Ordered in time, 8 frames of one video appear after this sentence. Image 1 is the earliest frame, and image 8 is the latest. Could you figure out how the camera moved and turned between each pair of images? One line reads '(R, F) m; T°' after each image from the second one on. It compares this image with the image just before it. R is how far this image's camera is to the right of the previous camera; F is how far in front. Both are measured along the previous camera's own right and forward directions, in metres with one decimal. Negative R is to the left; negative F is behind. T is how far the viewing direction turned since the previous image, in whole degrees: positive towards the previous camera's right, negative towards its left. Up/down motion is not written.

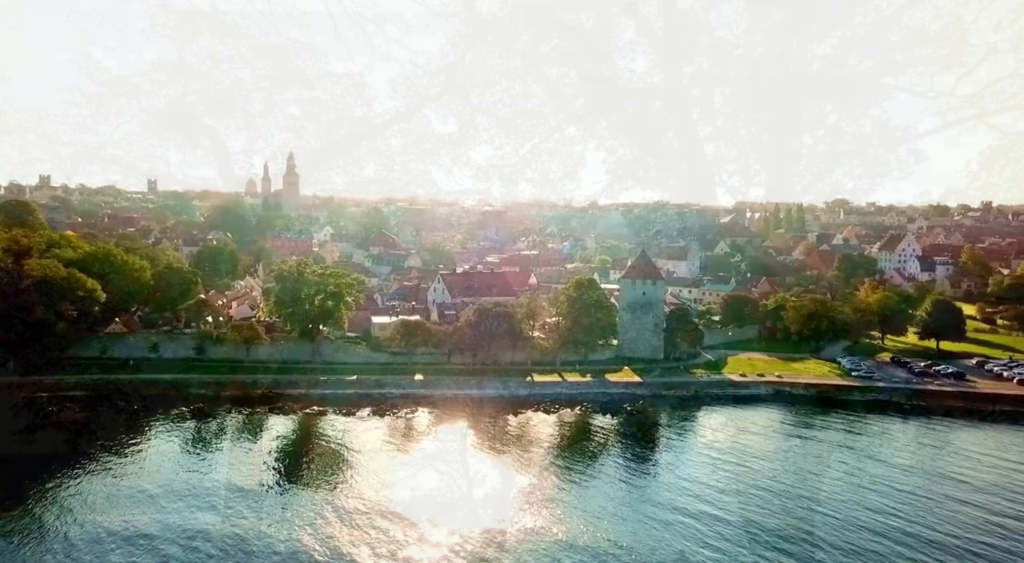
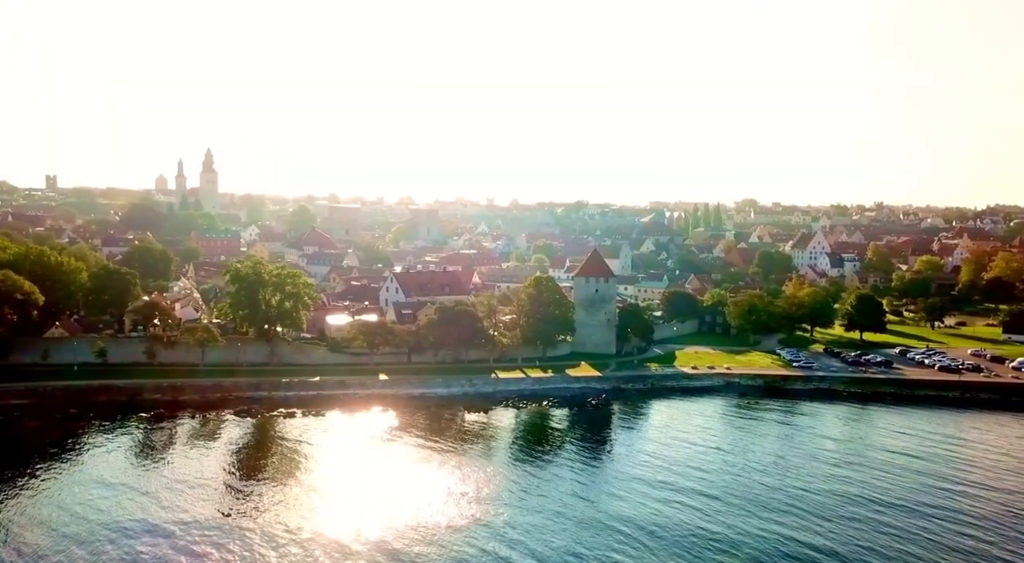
(-1.6, -0.5) m; +7°
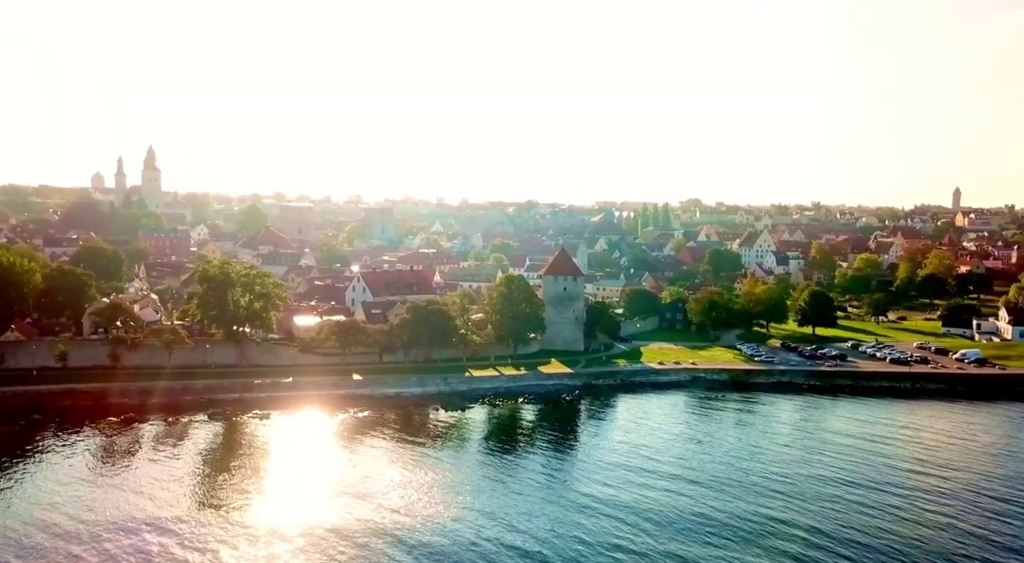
(-0.9, -0.3) m; +5°
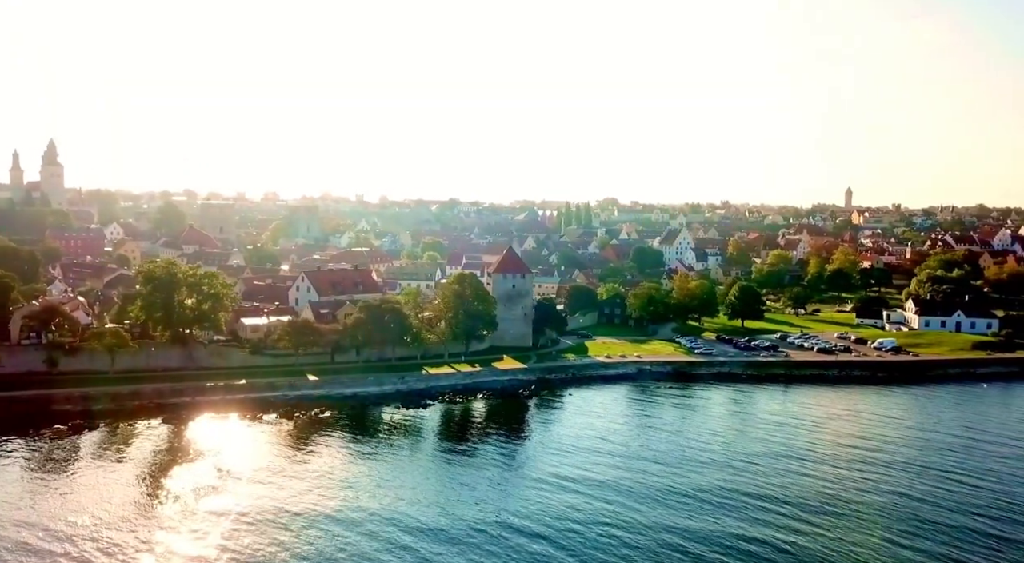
(-1.3, -0.3) m; +7°
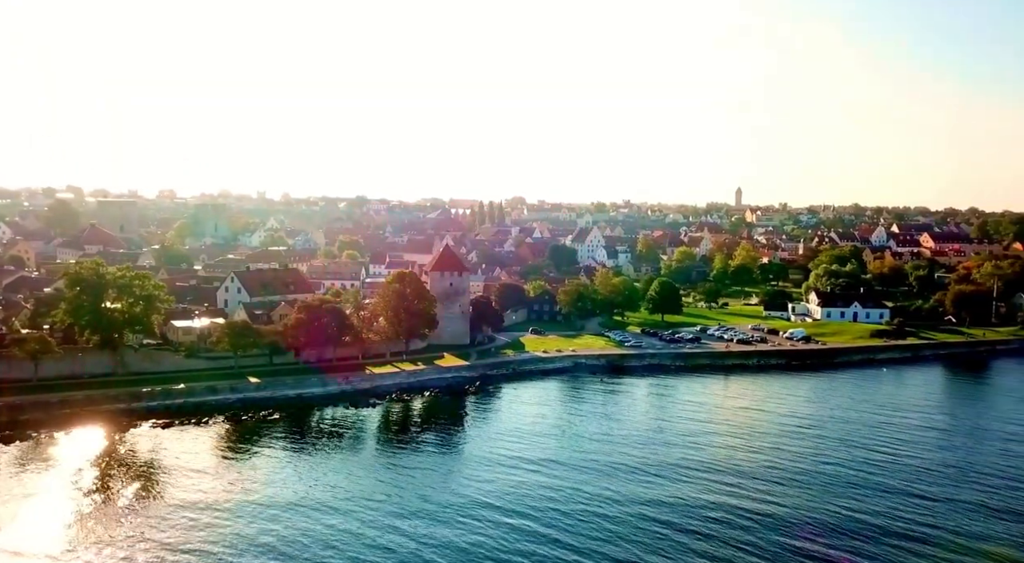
(-1.3, -0.1) m; +8°
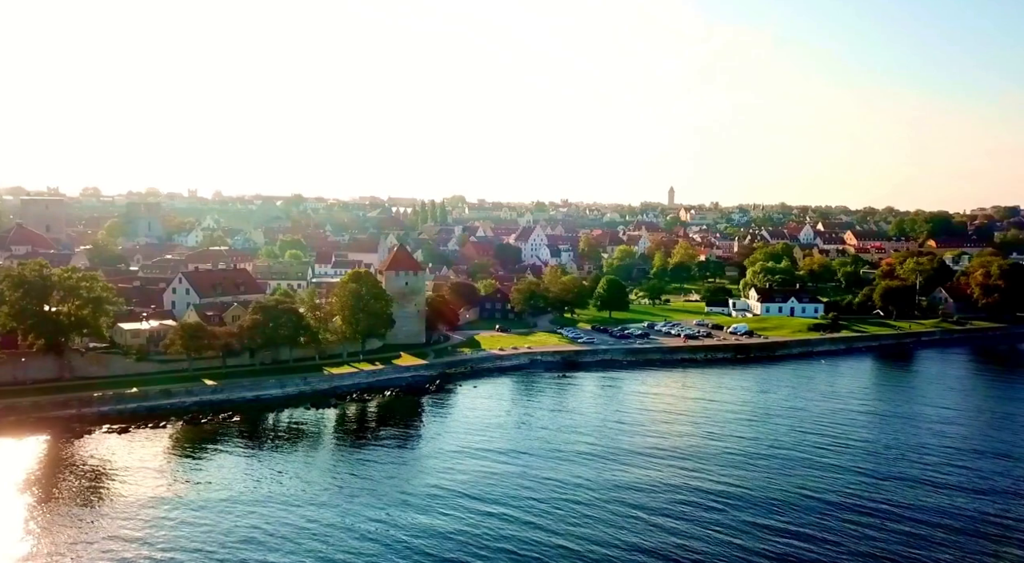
(-0.7, 0.0) m; +5°
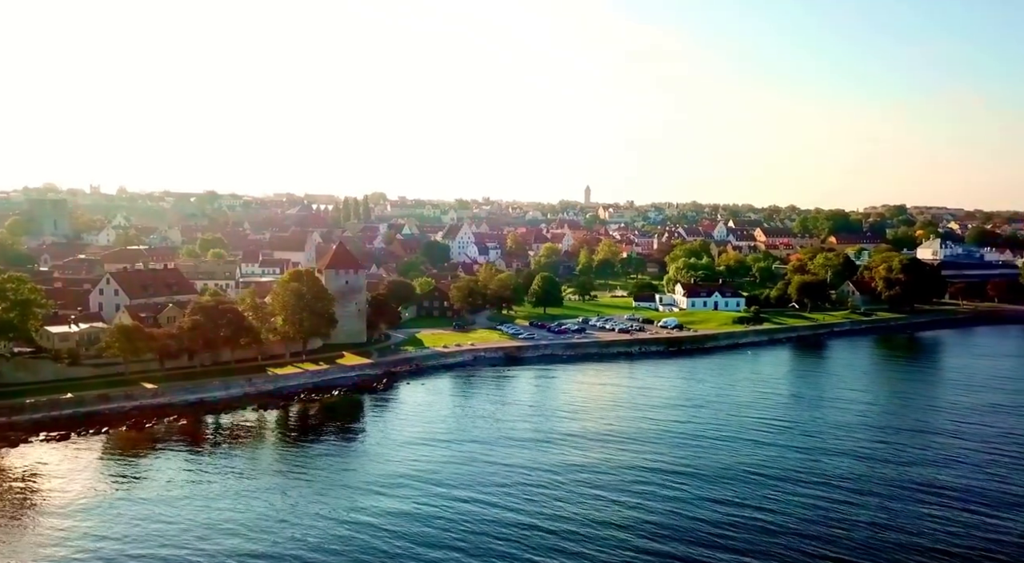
(-8.7, +0.1) m; +15°
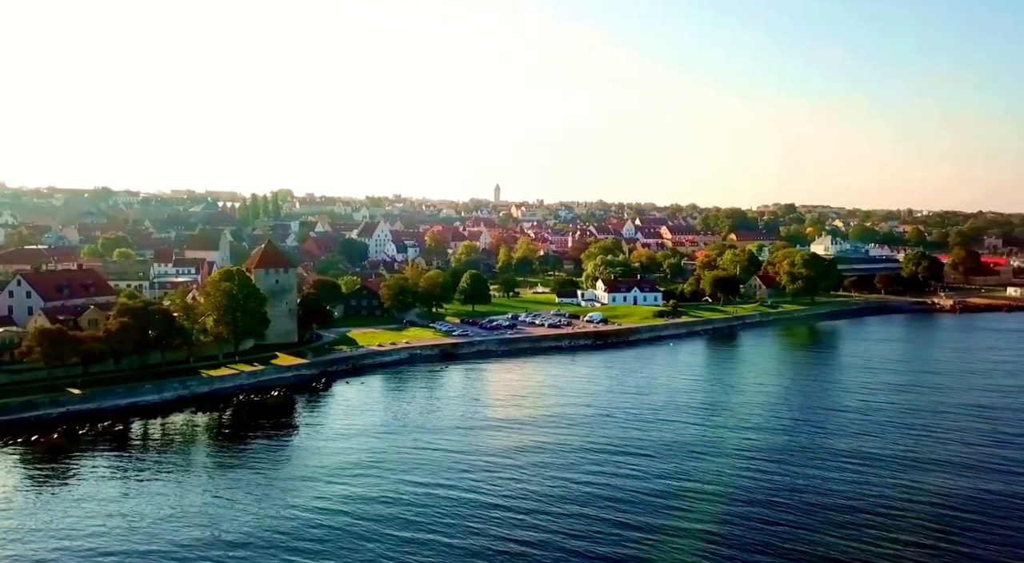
(-4.0, +0.3) m; +10°
